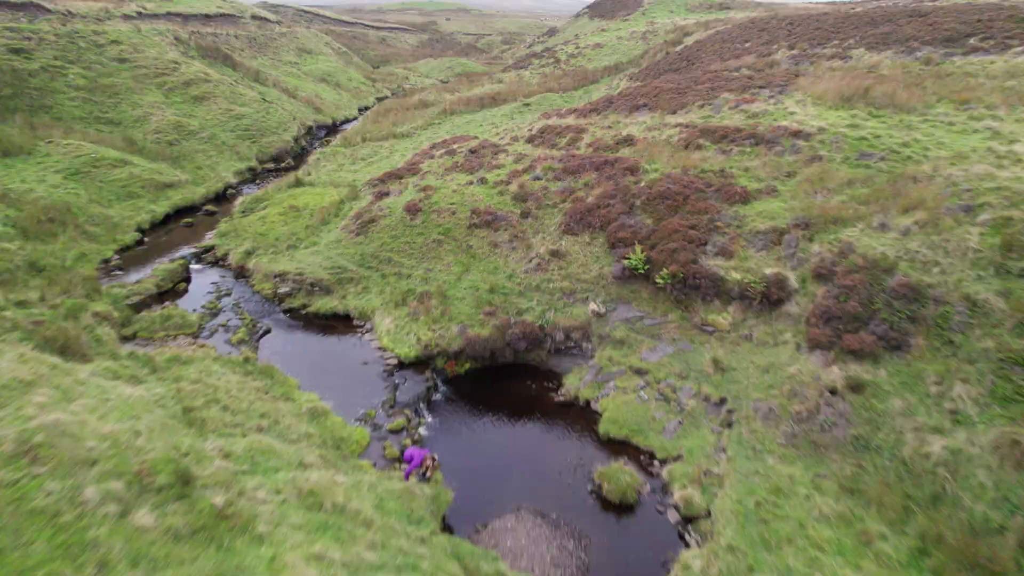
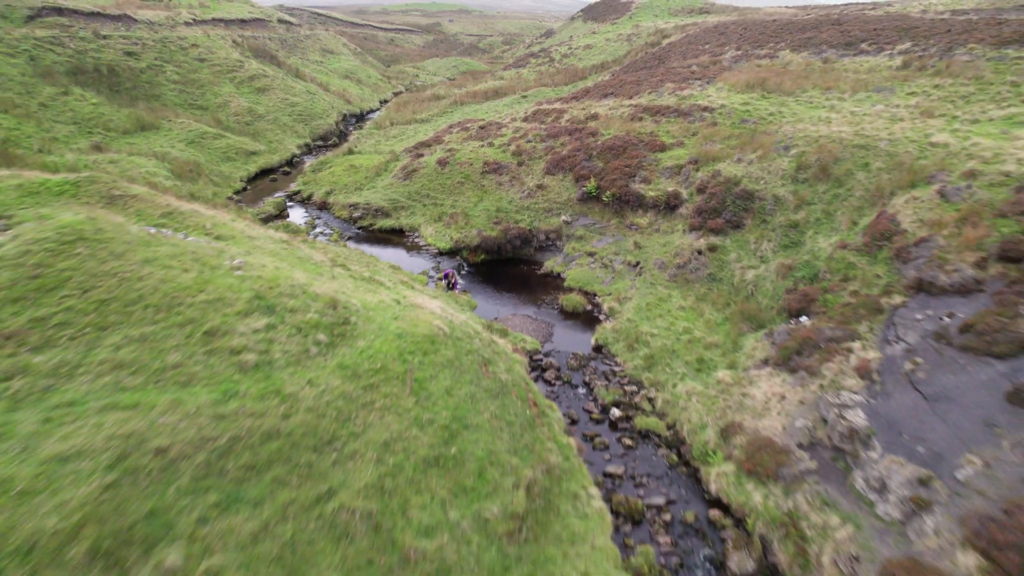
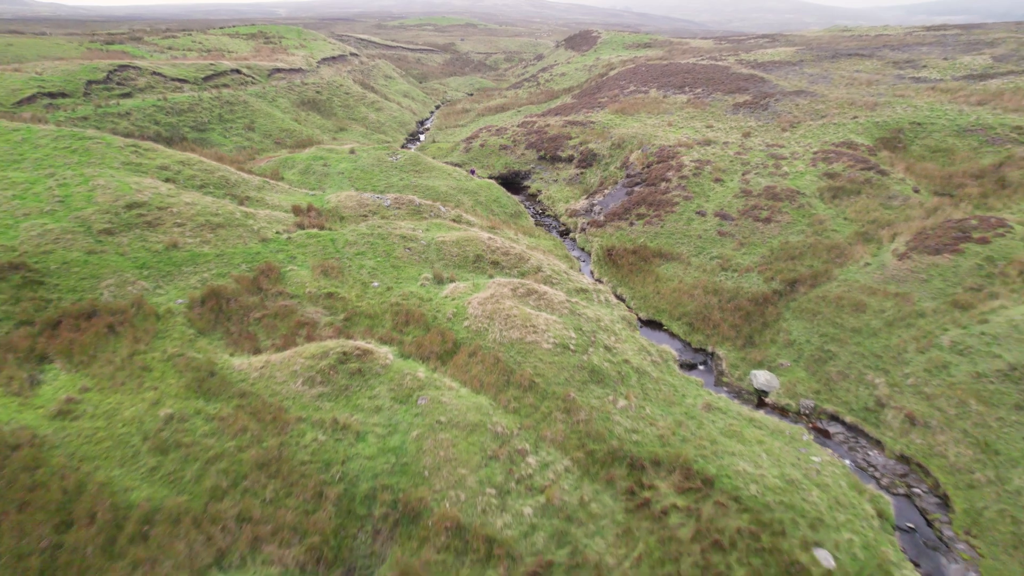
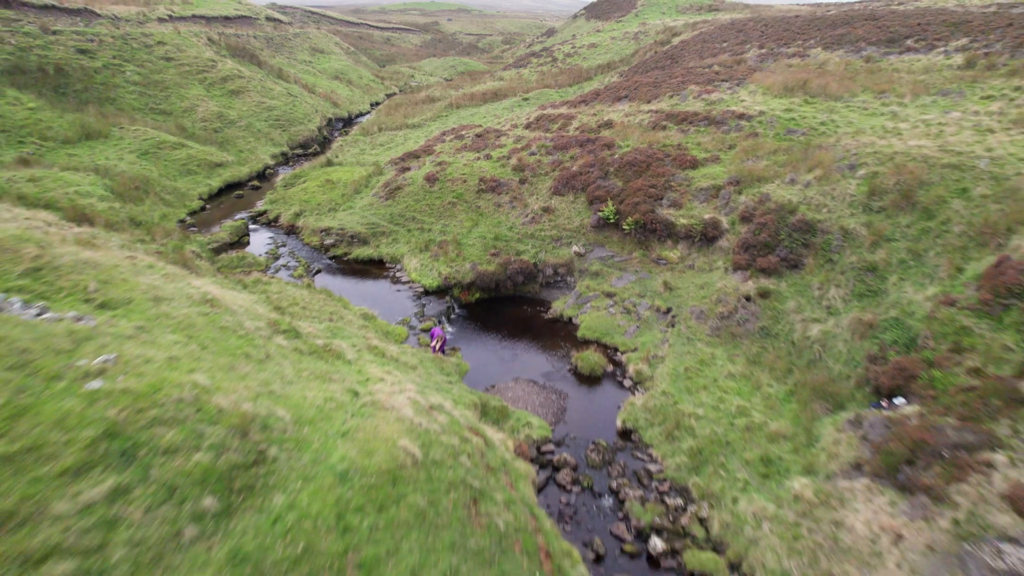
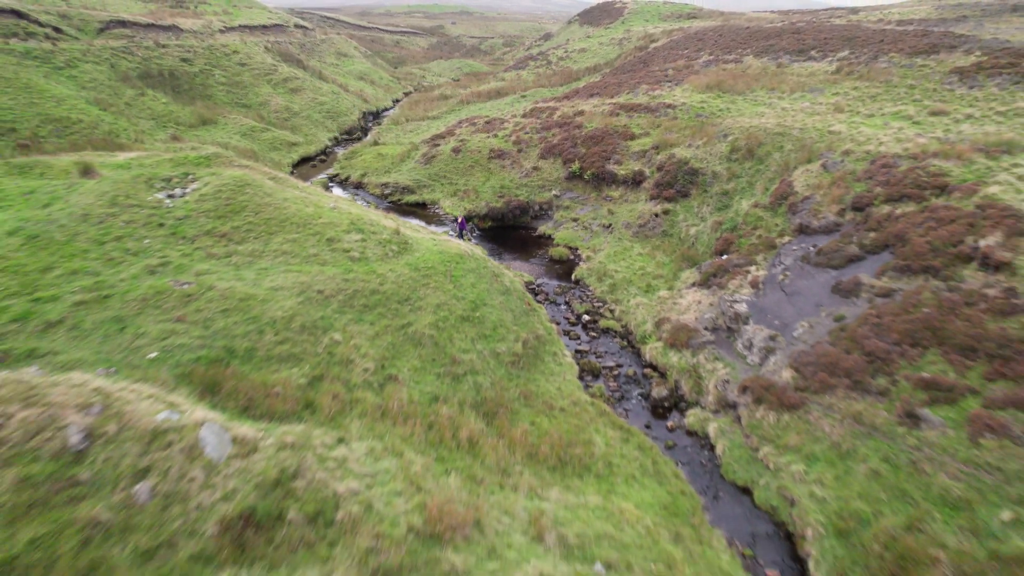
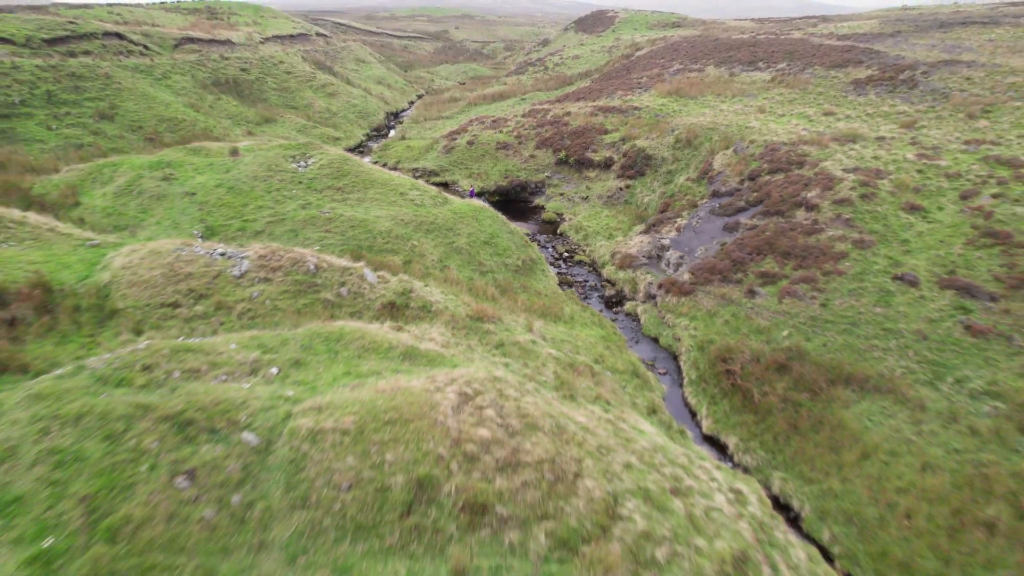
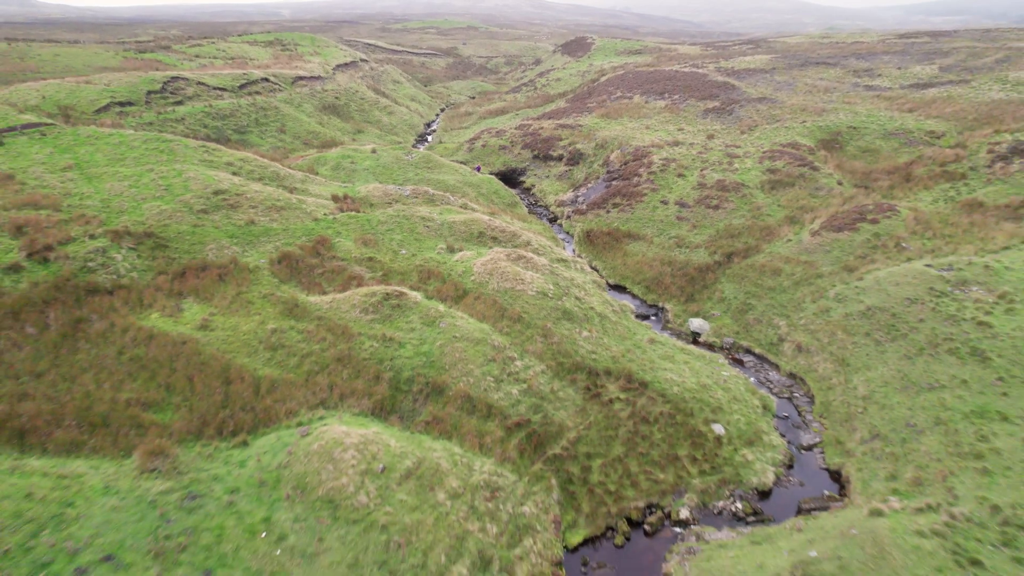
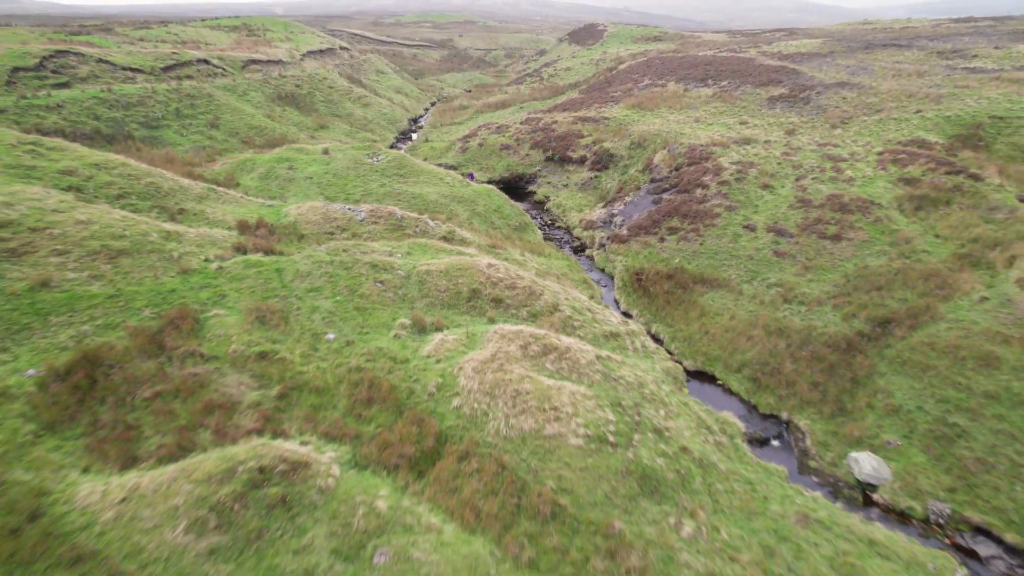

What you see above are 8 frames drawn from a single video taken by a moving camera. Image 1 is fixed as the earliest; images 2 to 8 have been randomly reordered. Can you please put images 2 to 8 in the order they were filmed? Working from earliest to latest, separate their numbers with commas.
4, 2, 5, 6, 8, 3, 7
